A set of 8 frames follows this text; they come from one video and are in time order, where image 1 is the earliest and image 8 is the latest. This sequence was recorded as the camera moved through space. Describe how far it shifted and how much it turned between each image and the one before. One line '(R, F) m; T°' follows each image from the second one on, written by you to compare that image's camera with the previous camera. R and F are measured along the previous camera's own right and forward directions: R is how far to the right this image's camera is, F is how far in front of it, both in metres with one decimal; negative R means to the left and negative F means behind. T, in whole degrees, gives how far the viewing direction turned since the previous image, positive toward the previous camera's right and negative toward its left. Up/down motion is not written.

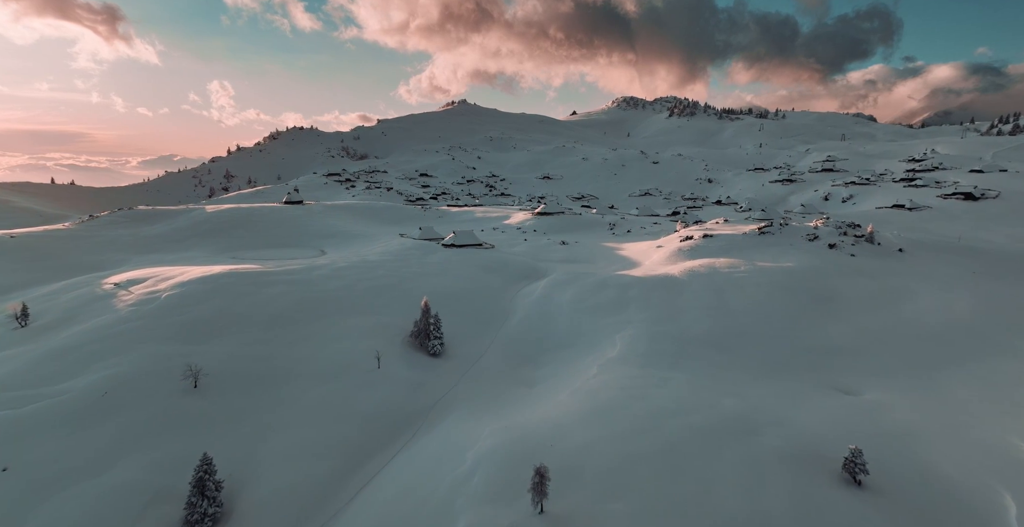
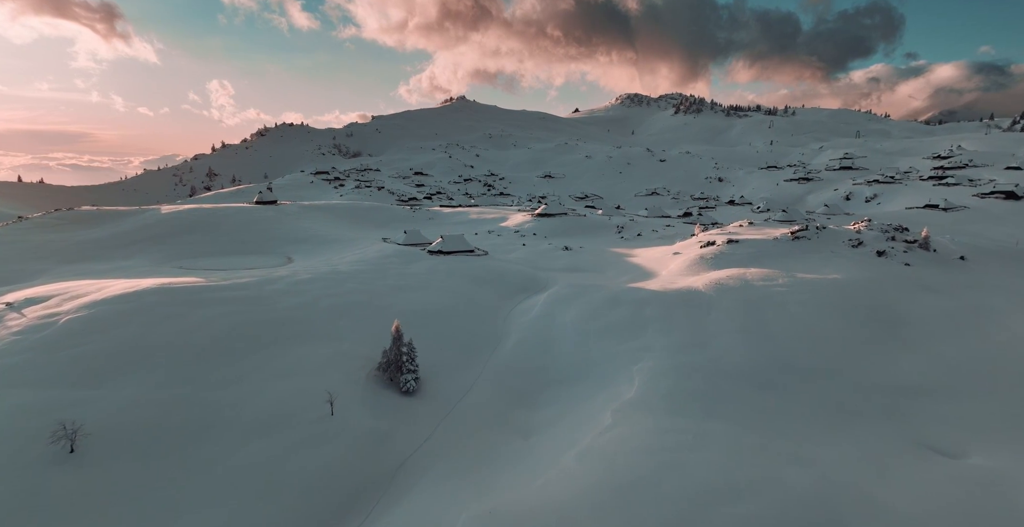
(+0.3, +5.0) m; 0°
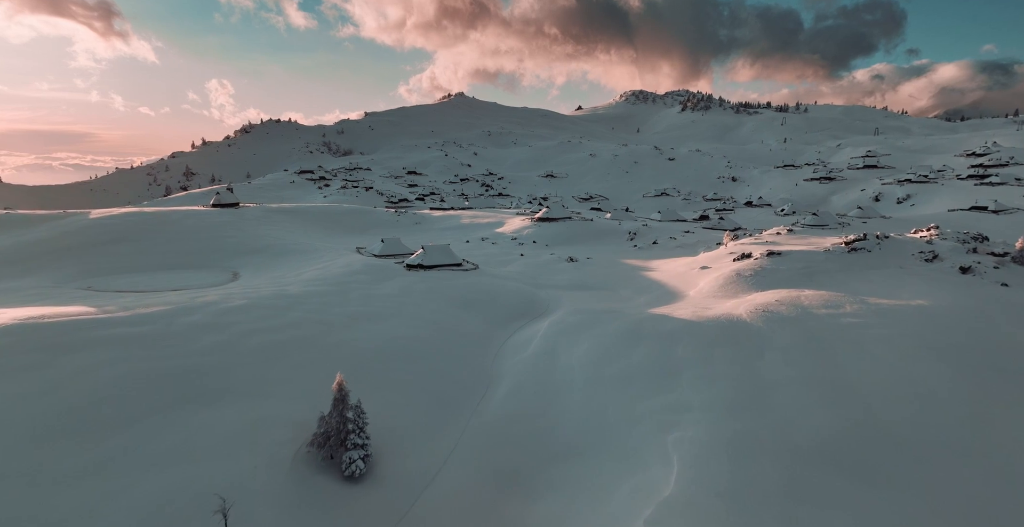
(+0.3, +5.9) m; 0°
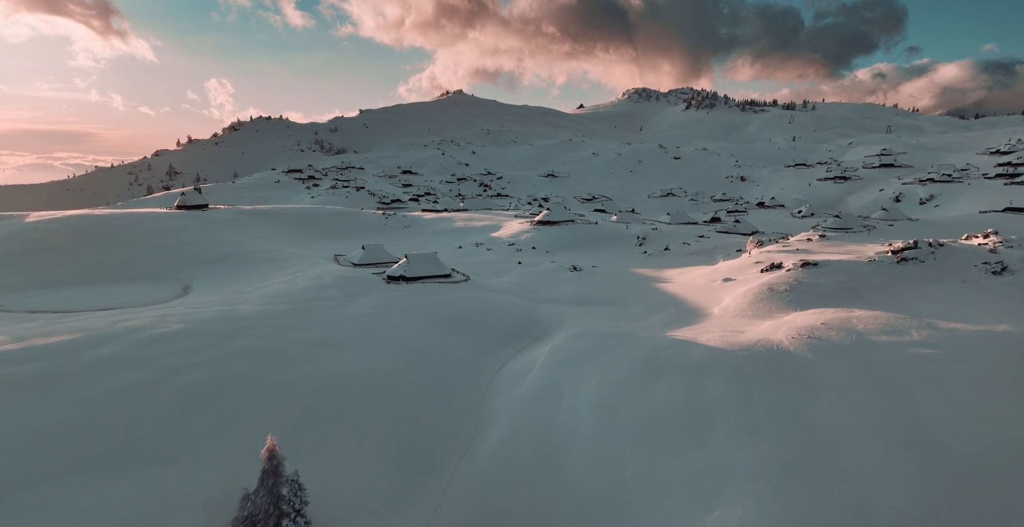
(+0.2, +3.7) m; 0°
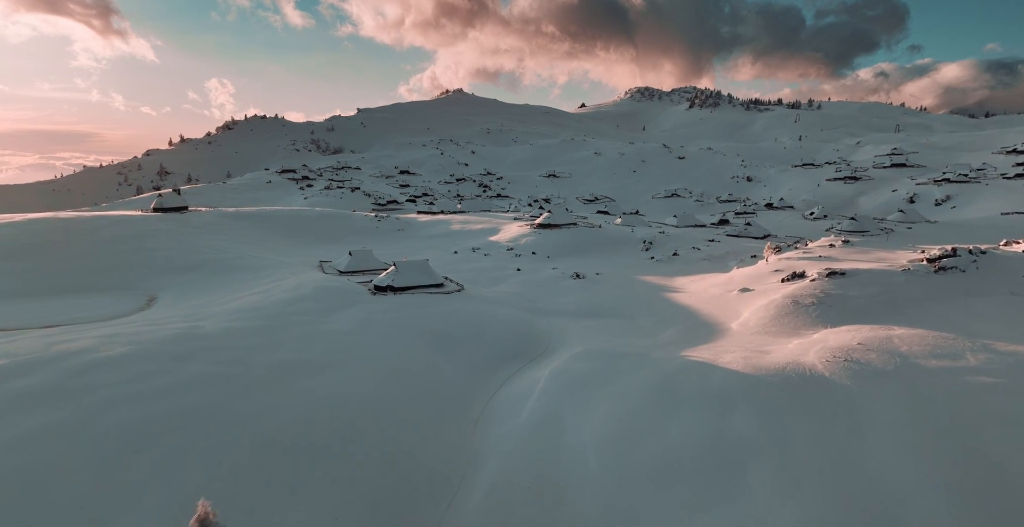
(+0.1, +2.2) m; 0°
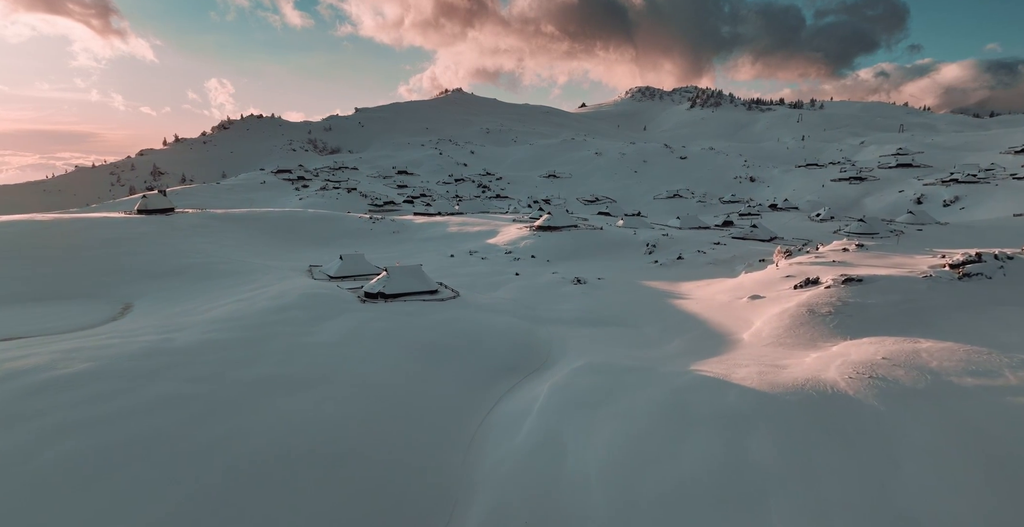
(+0.1, +1.2) m; 0°
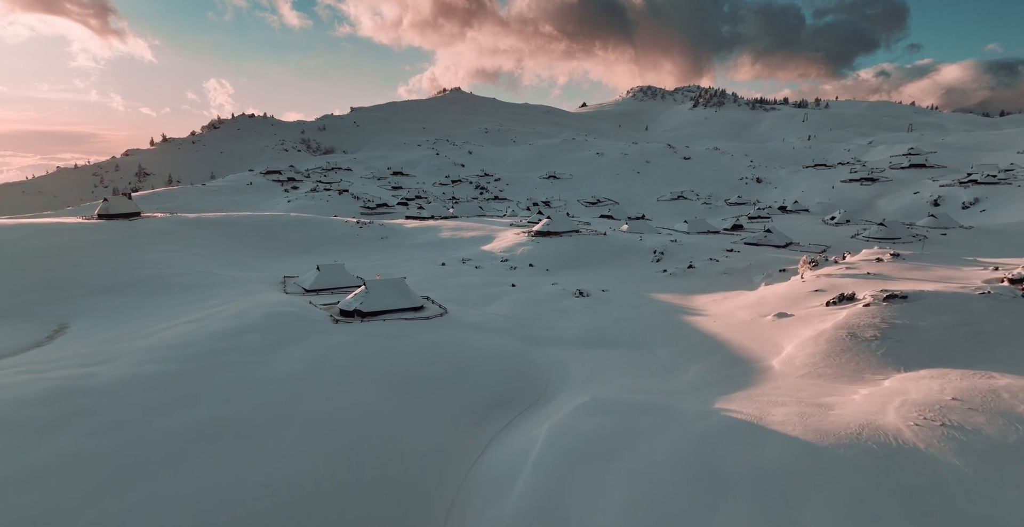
(+0.2, +2.7) m; 0°
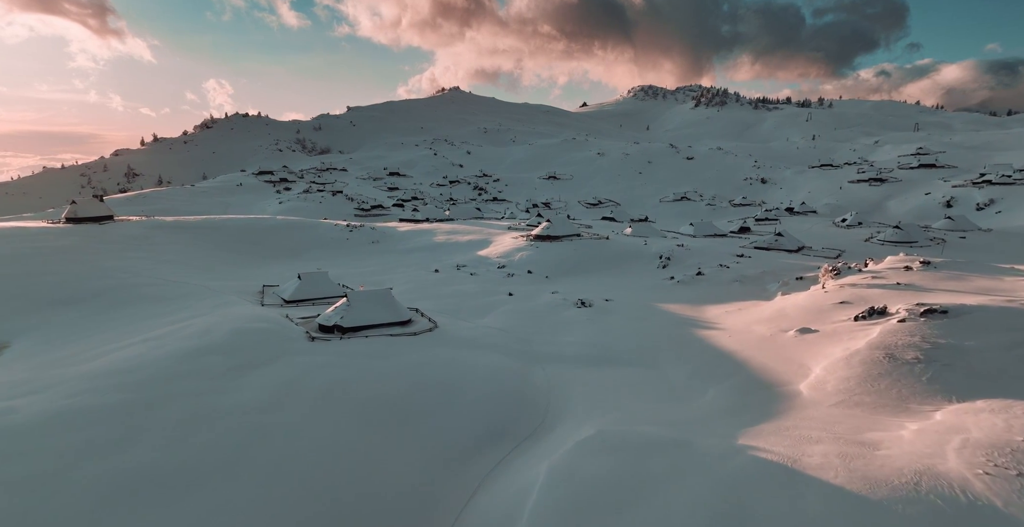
(+0.1, +1.9) m; 0°
